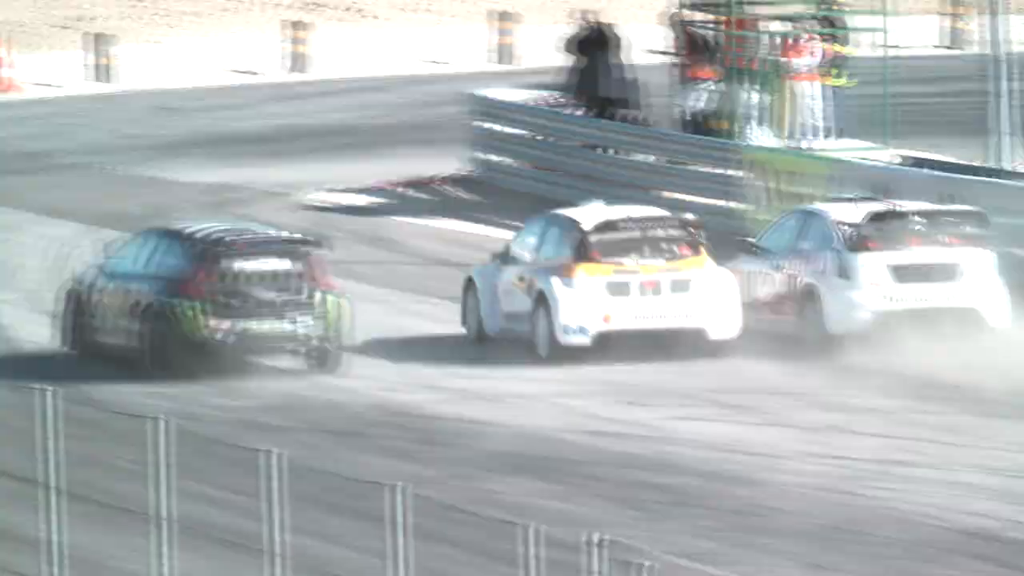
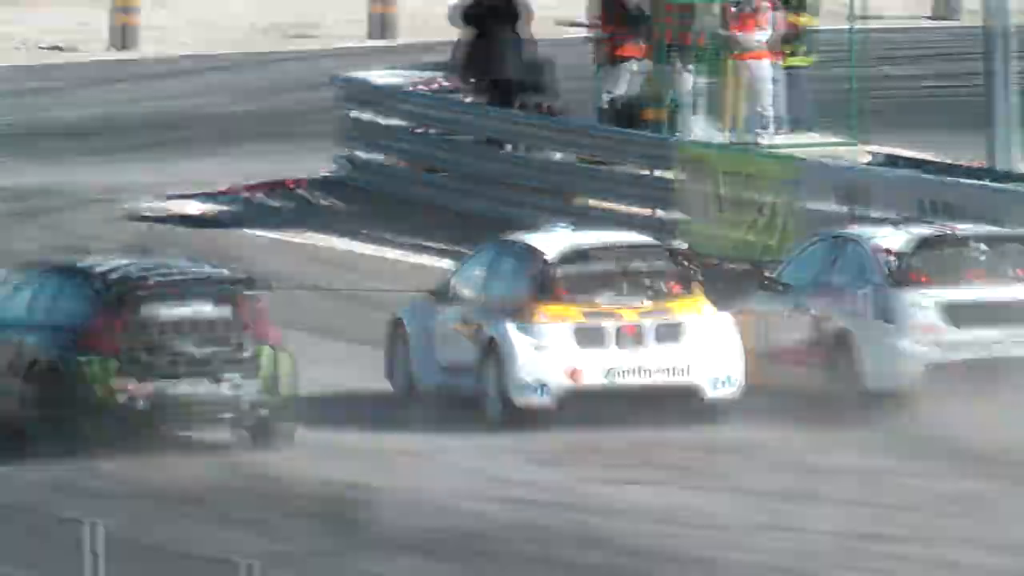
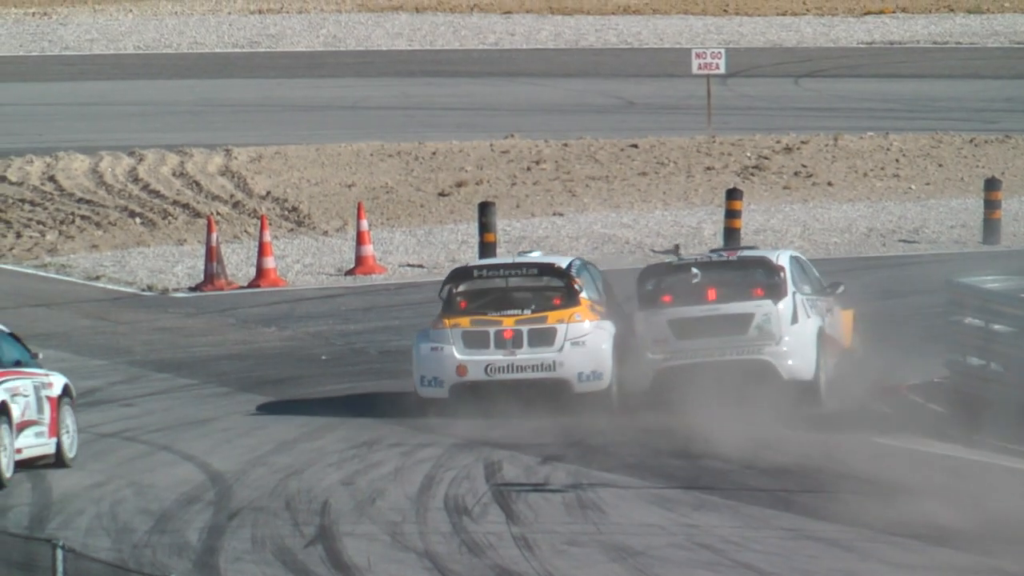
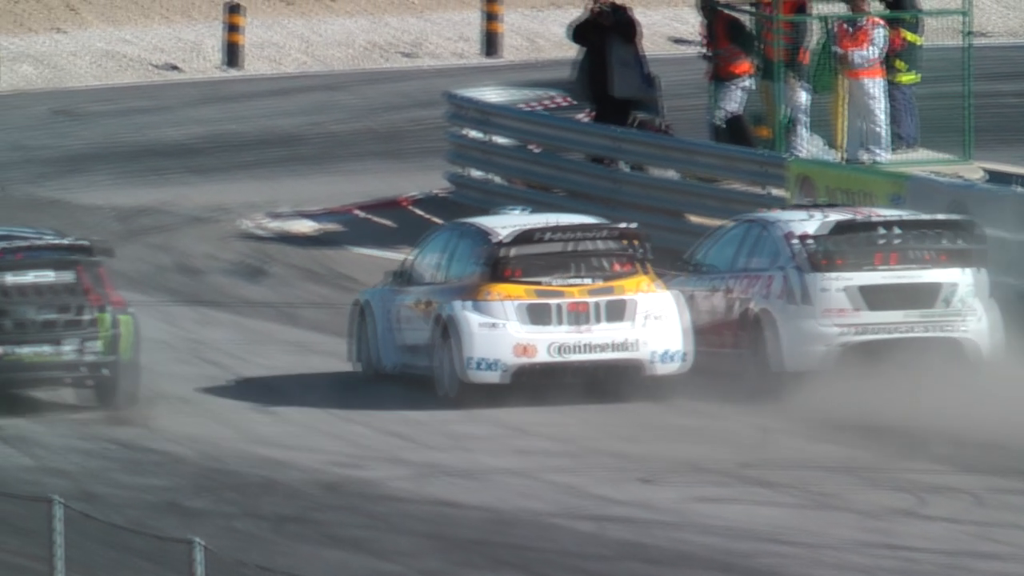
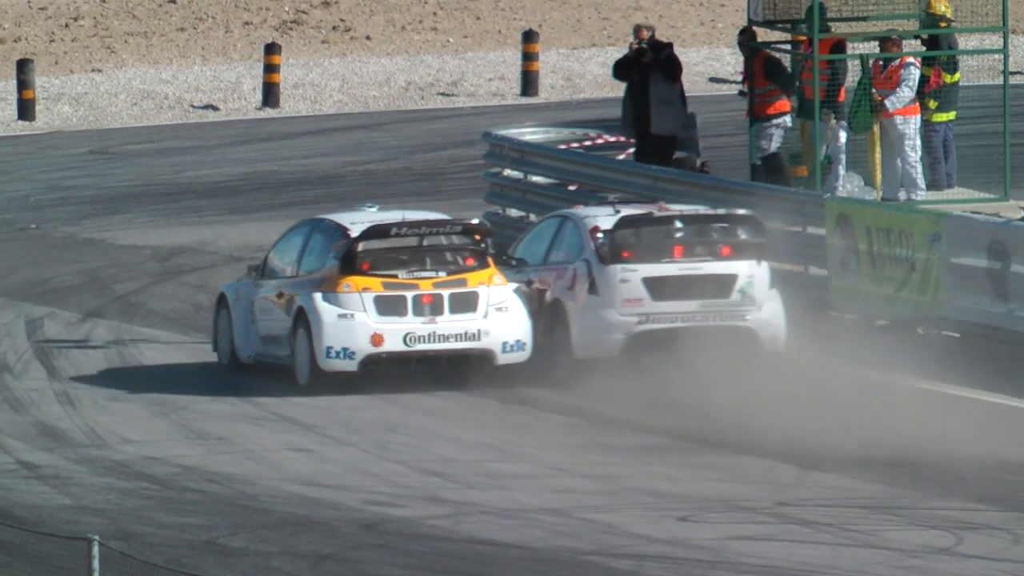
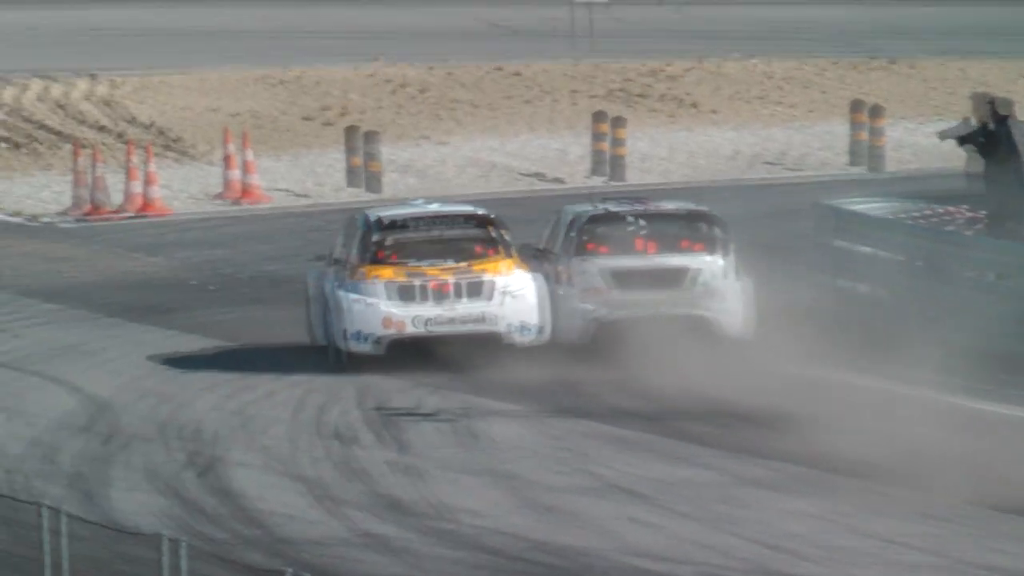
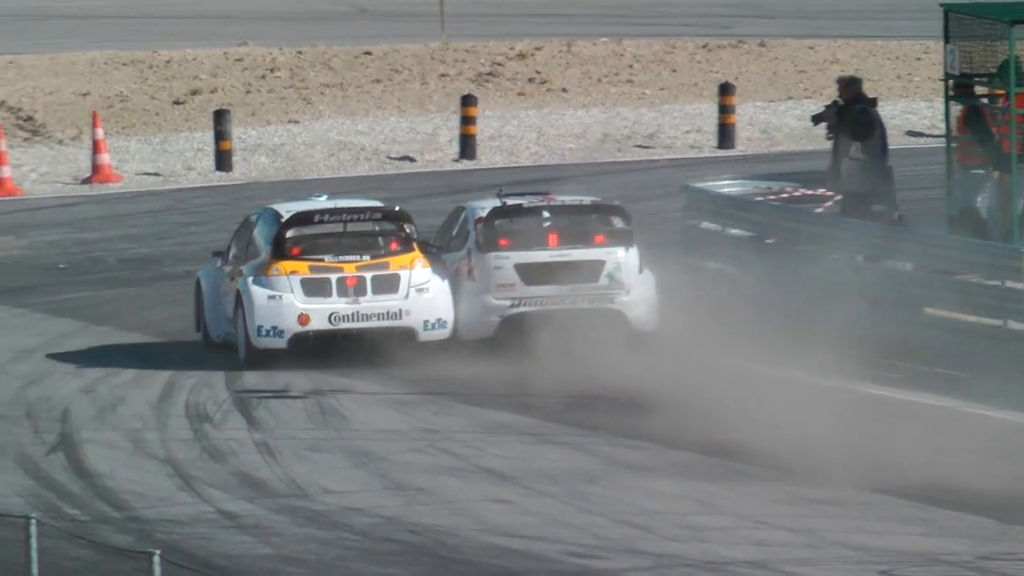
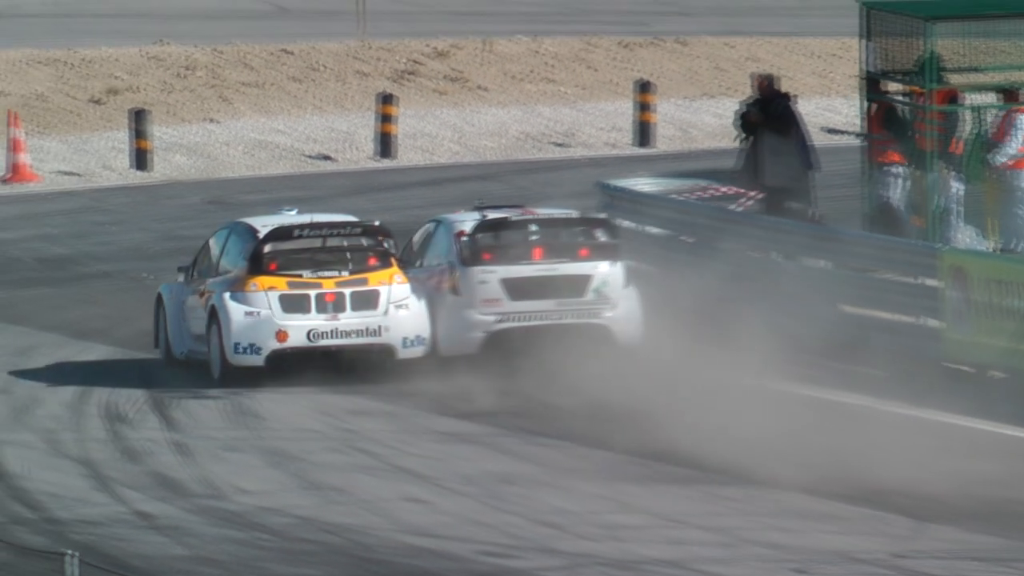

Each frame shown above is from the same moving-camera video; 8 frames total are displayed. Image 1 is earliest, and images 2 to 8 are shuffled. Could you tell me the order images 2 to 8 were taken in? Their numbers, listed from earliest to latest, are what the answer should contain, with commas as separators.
2, 4, 5, 8, 7, 6, 3
